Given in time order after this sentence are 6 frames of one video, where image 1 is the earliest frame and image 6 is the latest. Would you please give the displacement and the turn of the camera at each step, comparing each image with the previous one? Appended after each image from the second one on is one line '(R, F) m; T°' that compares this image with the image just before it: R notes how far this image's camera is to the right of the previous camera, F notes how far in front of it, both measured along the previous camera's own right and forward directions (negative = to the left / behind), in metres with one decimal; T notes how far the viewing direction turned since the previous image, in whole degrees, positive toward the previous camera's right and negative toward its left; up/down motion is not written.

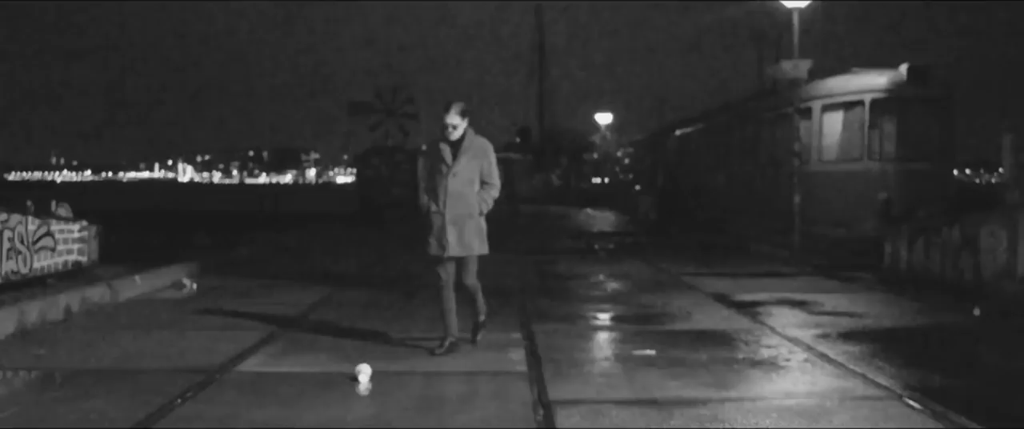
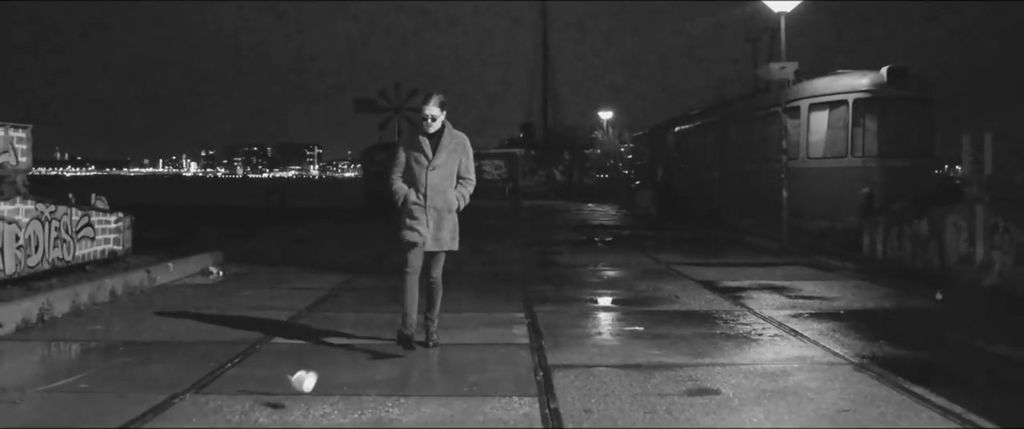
(0.0, -0.9) m; 0°
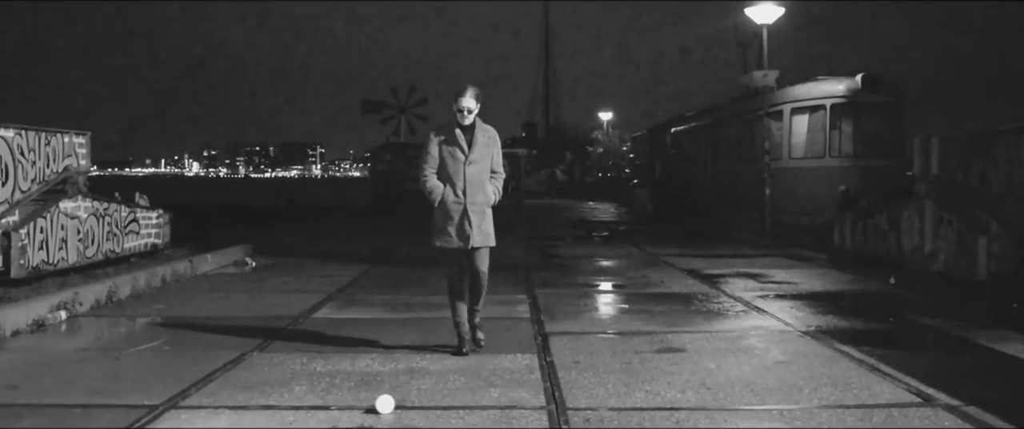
(0.0, -1.4) m; 0°
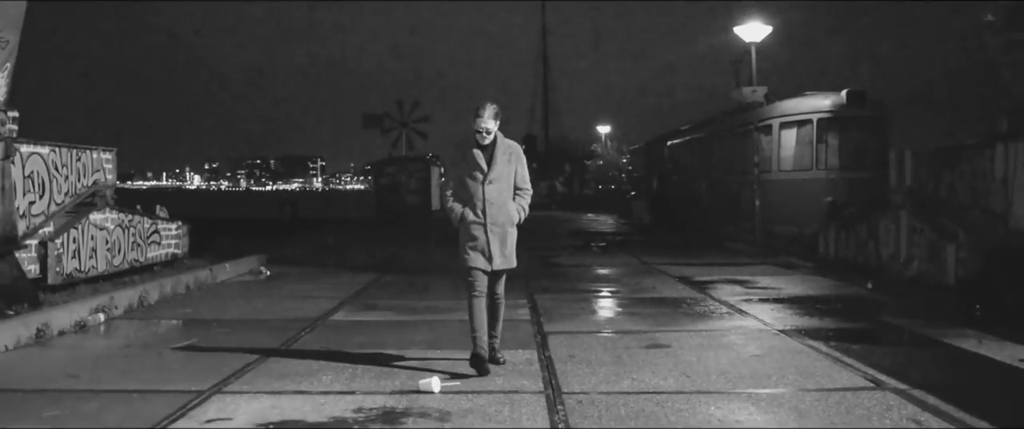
(0.0, -0.8) m; 0°
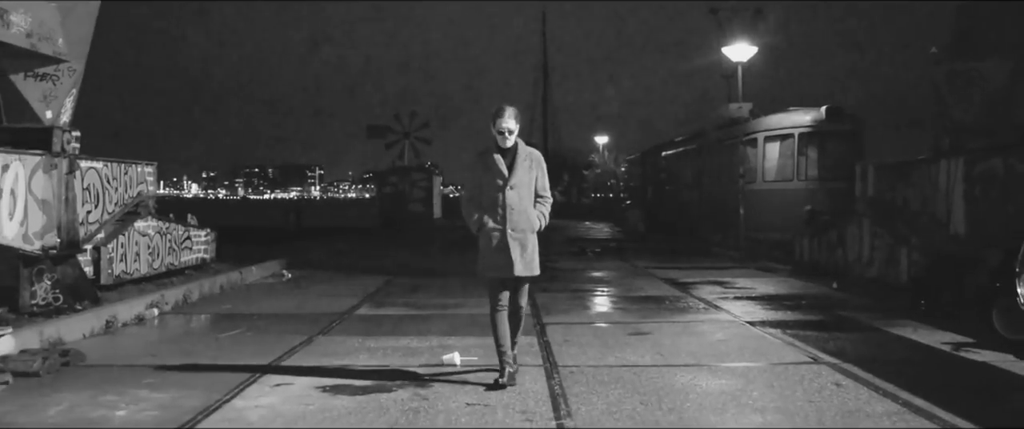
(0.0, -1.4) m; 0°
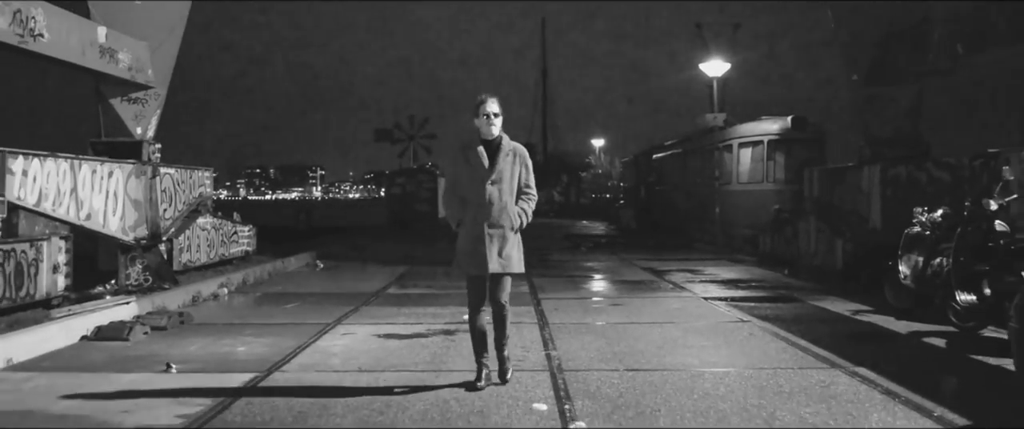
(0.0, -2.5) m; 0°
